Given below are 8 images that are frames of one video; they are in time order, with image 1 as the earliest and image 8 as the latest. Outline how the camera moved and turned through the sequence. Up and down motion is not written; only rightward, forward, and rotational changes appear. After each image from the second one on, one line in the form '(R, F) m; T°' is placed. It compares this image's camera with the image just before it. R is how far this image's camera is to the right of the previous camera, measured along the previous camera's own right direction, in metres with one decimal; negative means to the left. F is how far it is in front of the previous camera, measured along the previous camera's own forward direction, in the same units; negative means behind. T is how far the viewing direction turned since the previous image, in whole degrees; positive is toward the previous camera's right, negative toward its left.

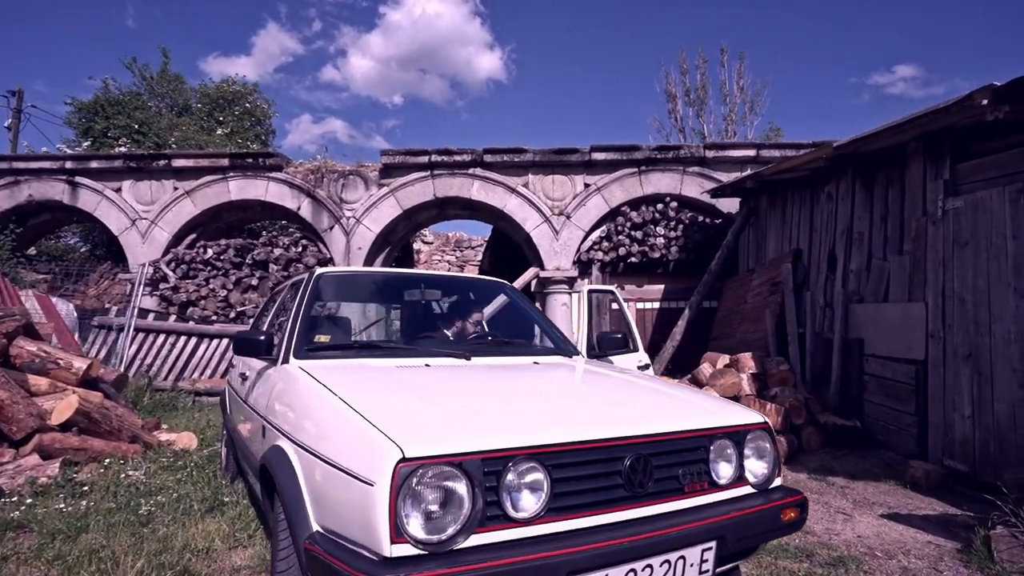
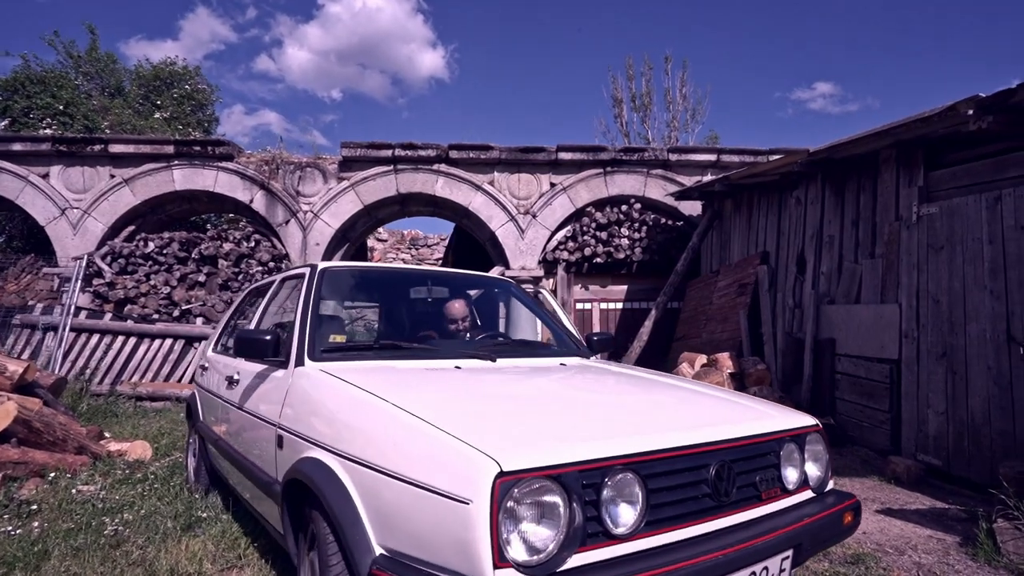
(-0.5, +0.2) m; +6°
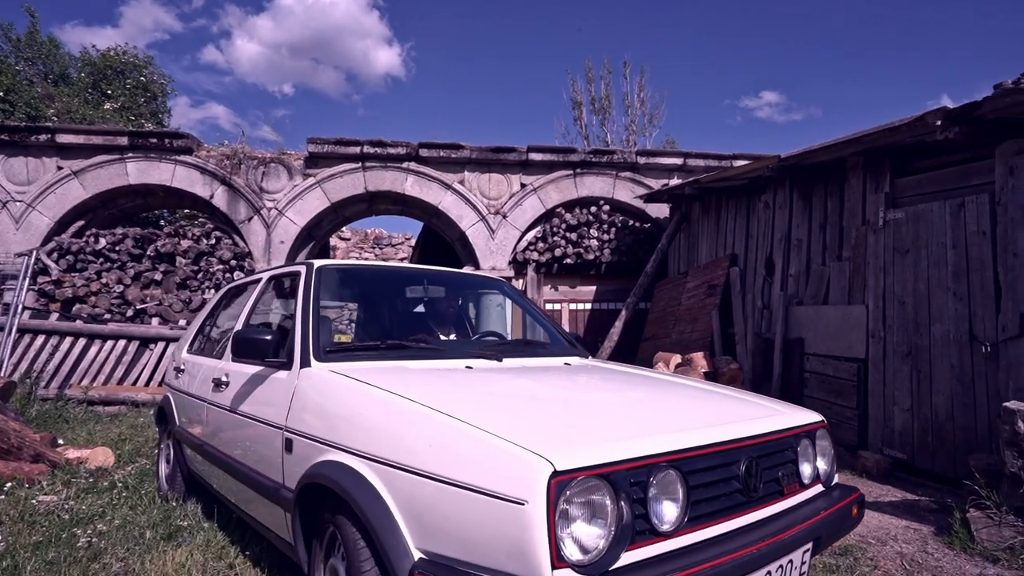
(-0.3, 0.0) m; +4°
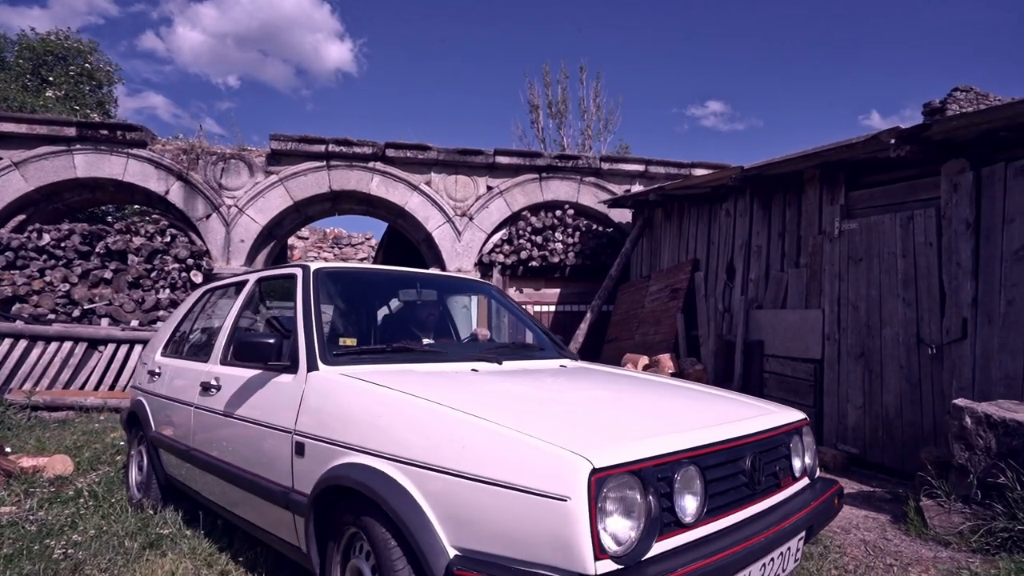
(-0.3, -0.1) m; +5°
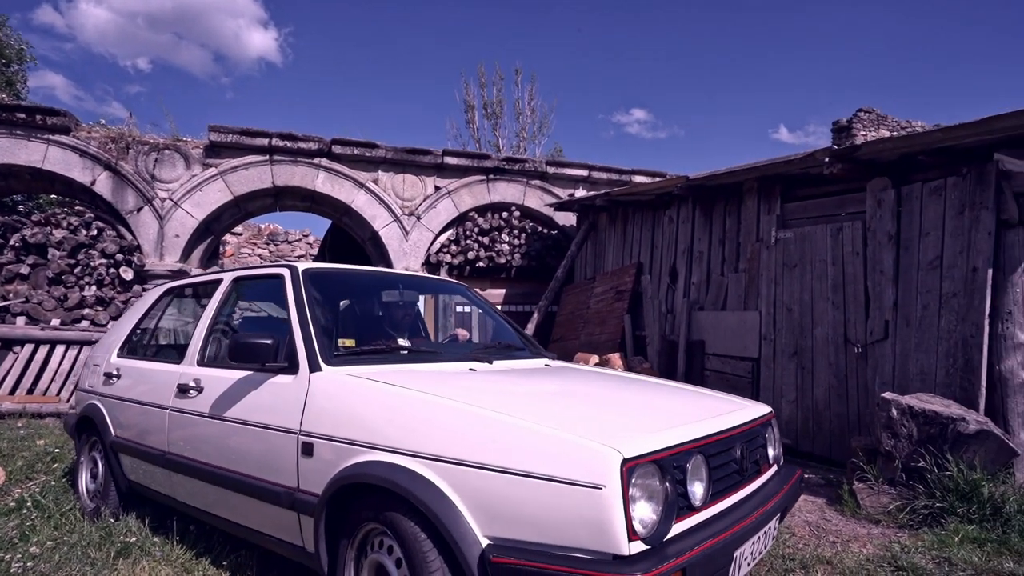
(-0.3, -0.1) m; +7°
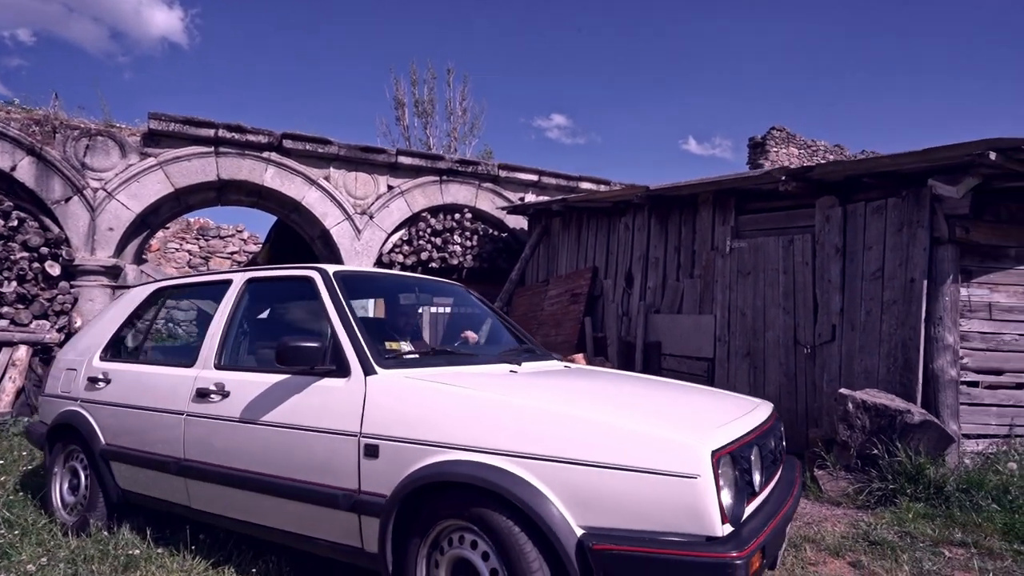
(-0.6, -0.1) m; +8°
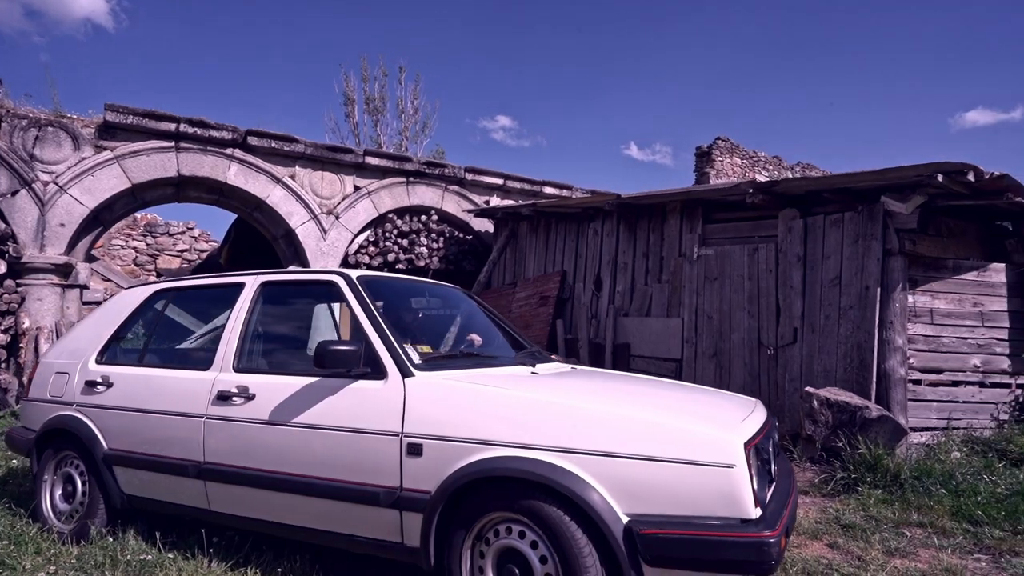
(-0.4, -0.2) m; +5°
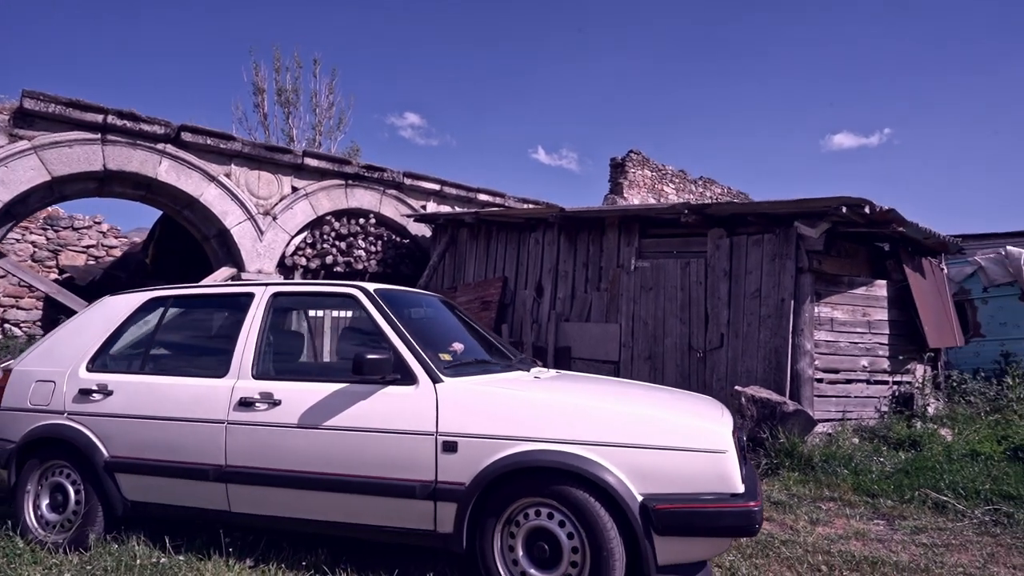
(-0.6, -0.4) m; +9°
